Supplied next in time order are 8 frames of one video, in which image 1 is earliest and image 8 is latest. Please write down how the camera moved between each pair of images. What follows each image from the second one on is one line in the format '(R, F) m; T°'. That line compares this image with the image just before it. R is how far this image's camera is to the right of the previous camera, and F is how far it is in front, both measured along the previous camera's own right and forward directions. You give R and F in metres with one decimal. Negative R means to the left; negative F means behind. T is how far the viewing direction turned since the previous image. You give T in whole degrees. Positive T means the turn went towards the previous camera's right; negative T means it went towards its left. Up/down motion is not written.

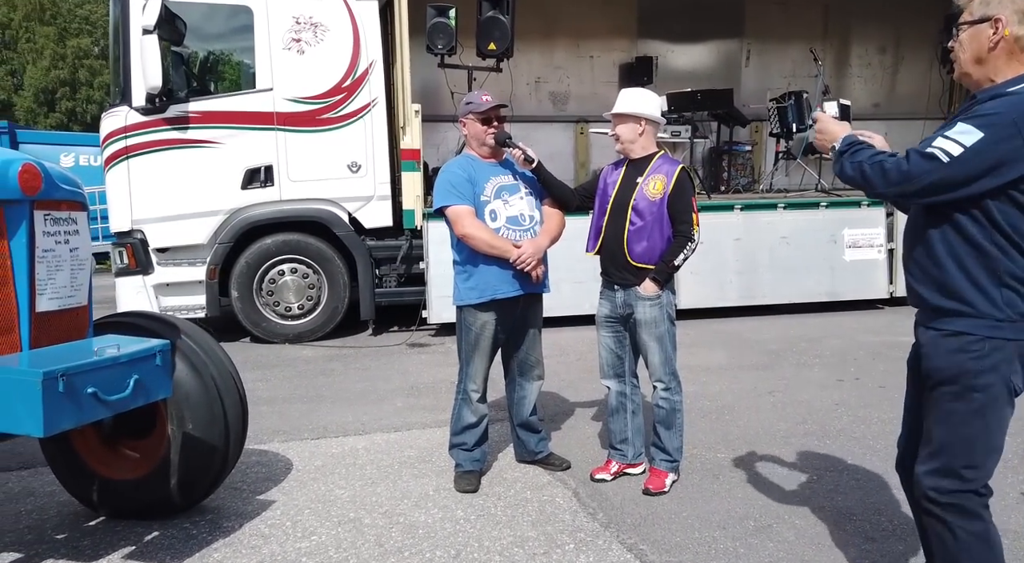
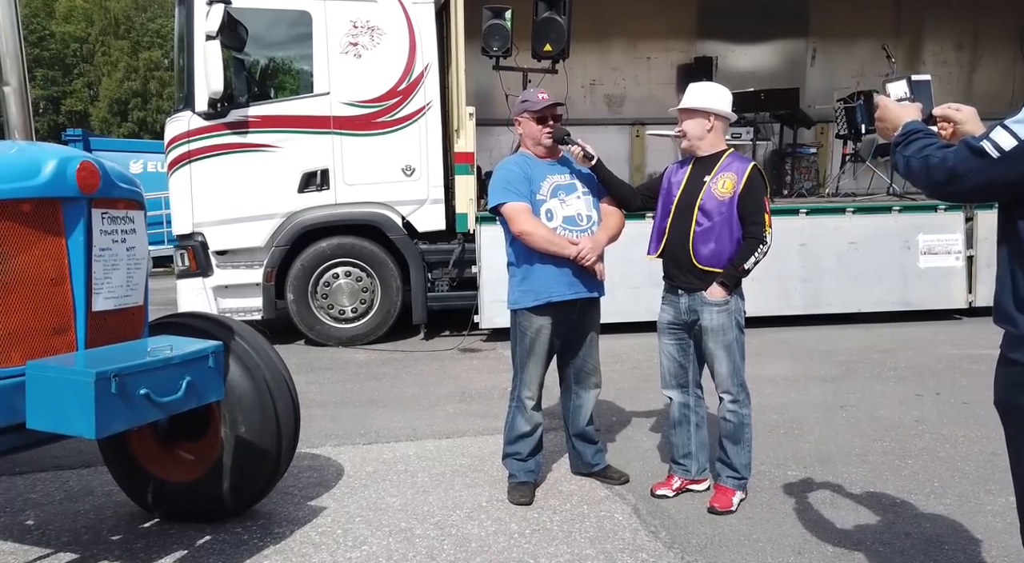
(0.0, +0.1) m; -4°
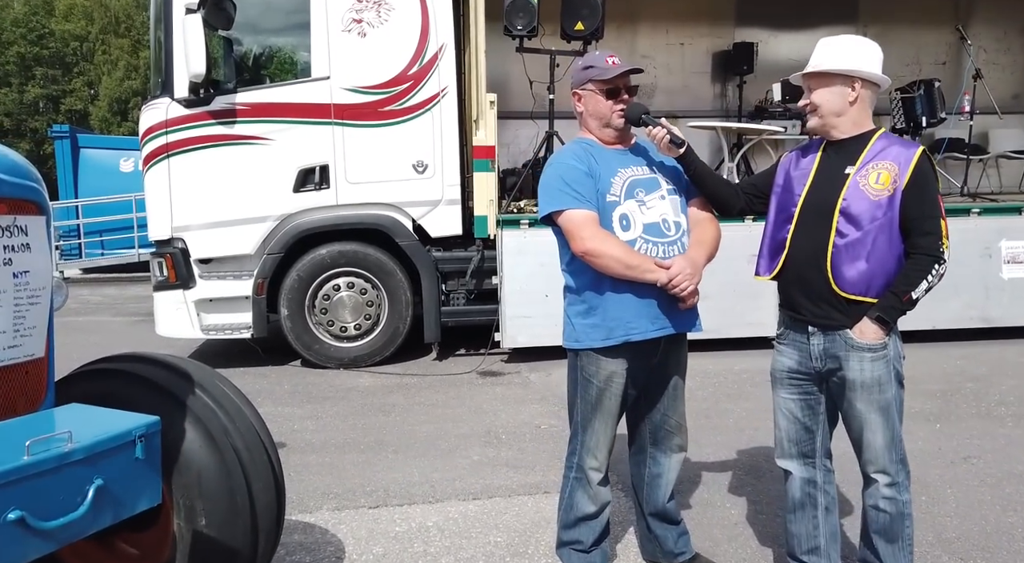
(-0.2, +0.9) m; 0°
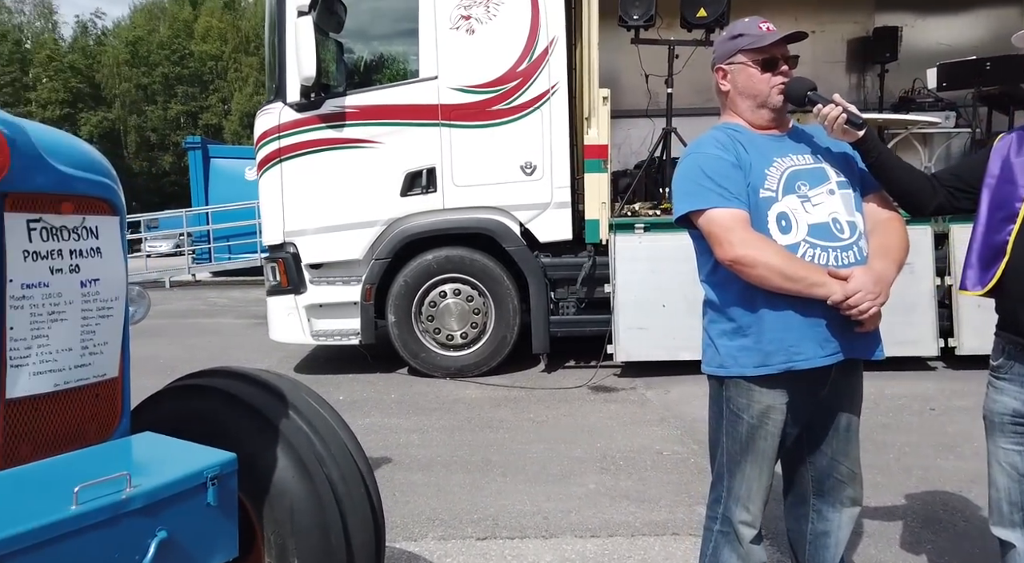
(-0.1, +0.4) m; -8°
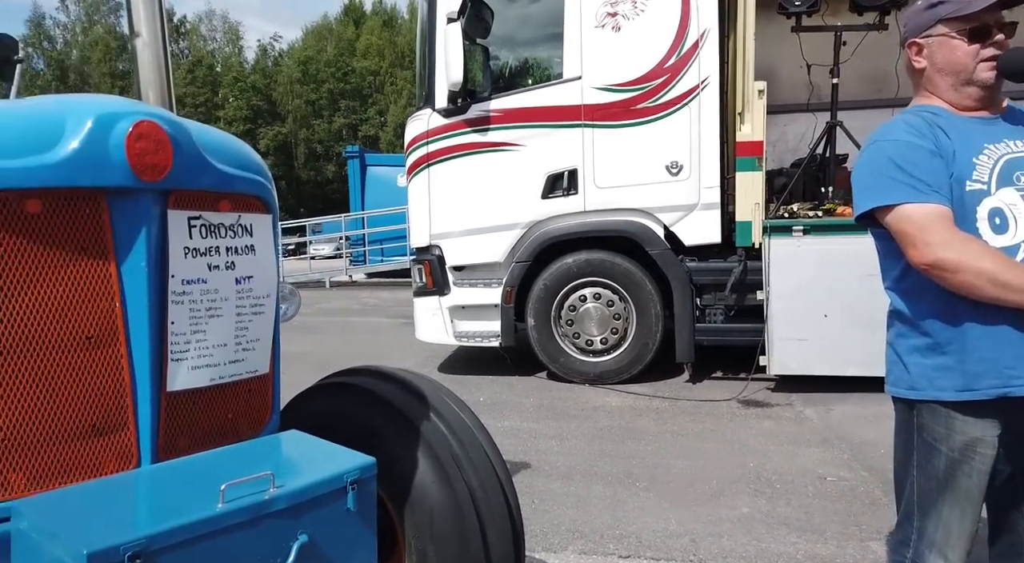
(-0.1, +0.2) m; -10°
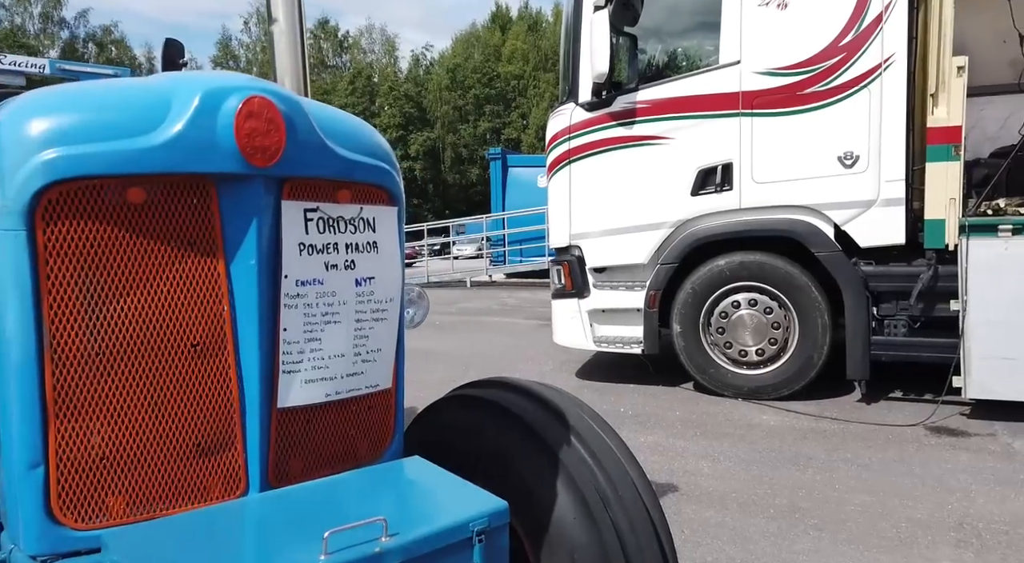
(-0.1, +0.4) m; -10°
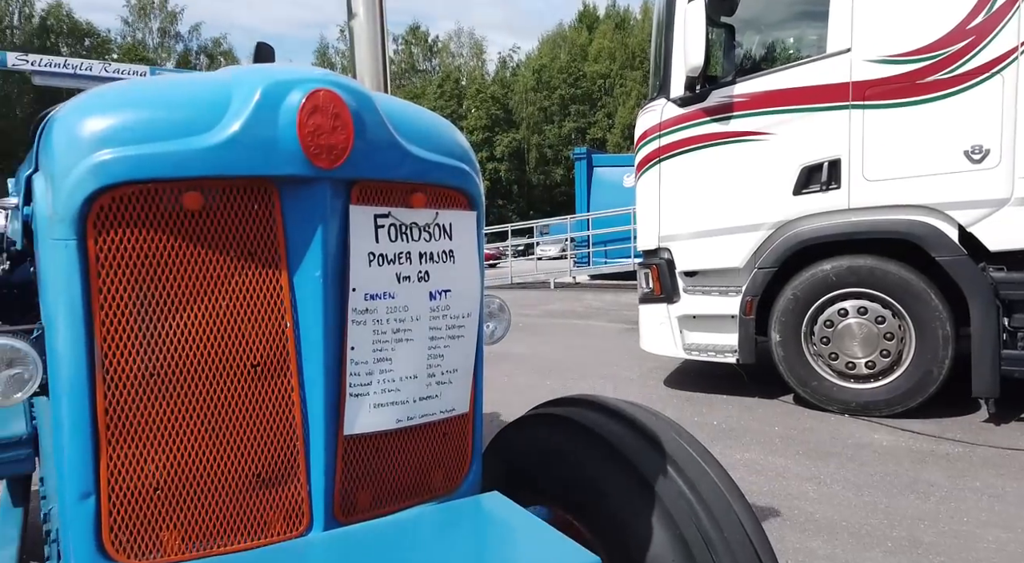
(0.0, +0.2) m; -6°
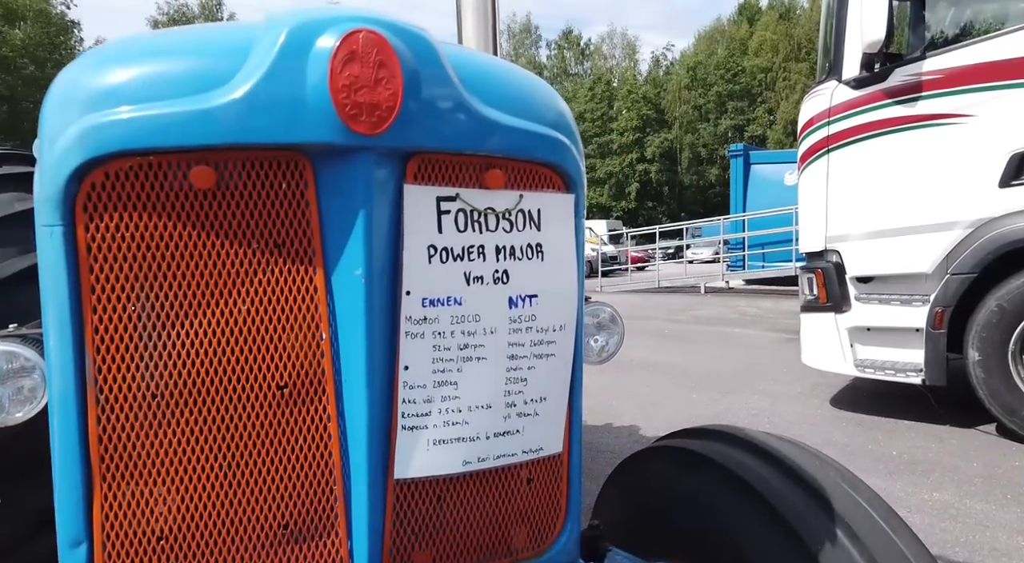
(+0.1, +0.4) m; -11°
